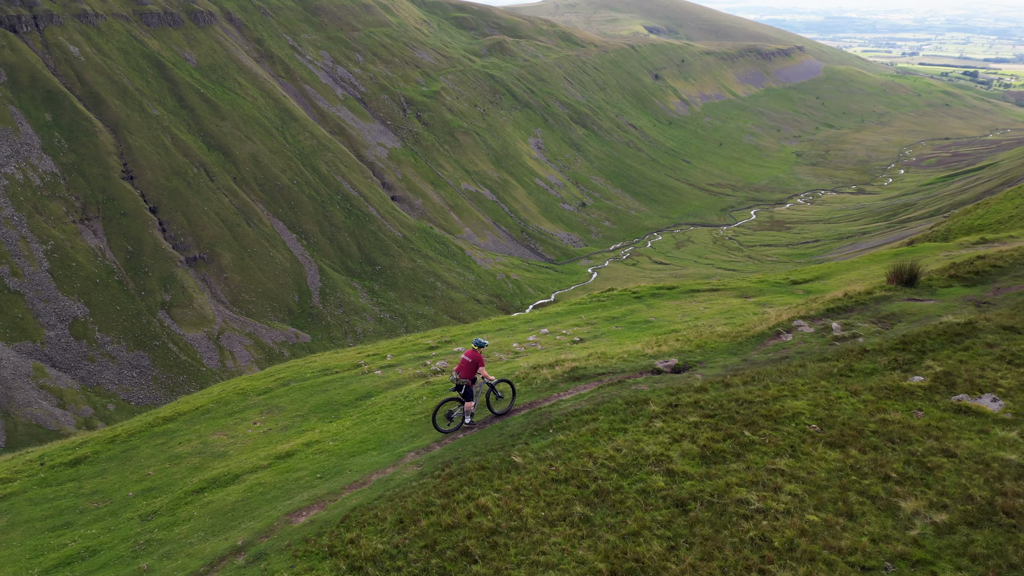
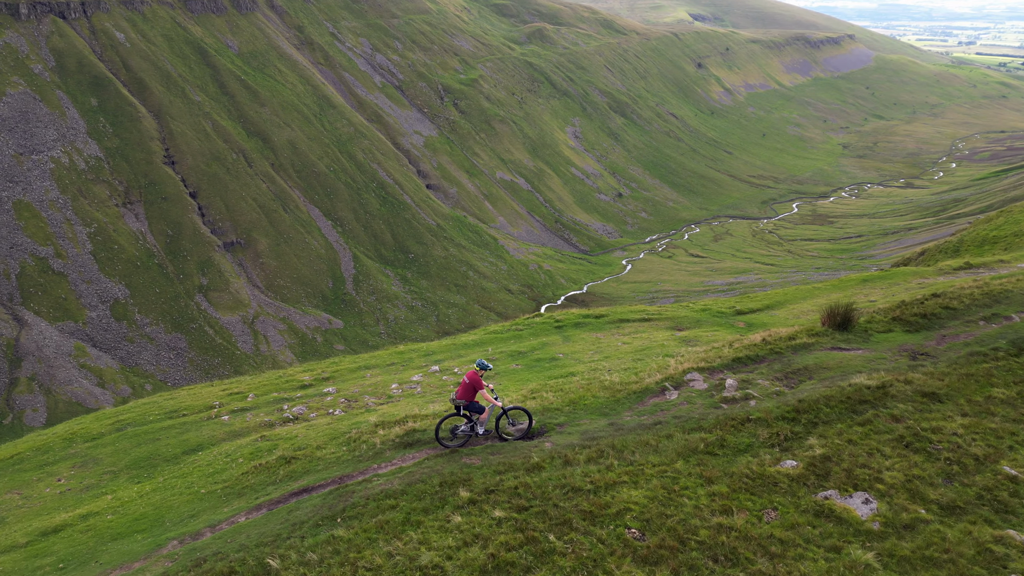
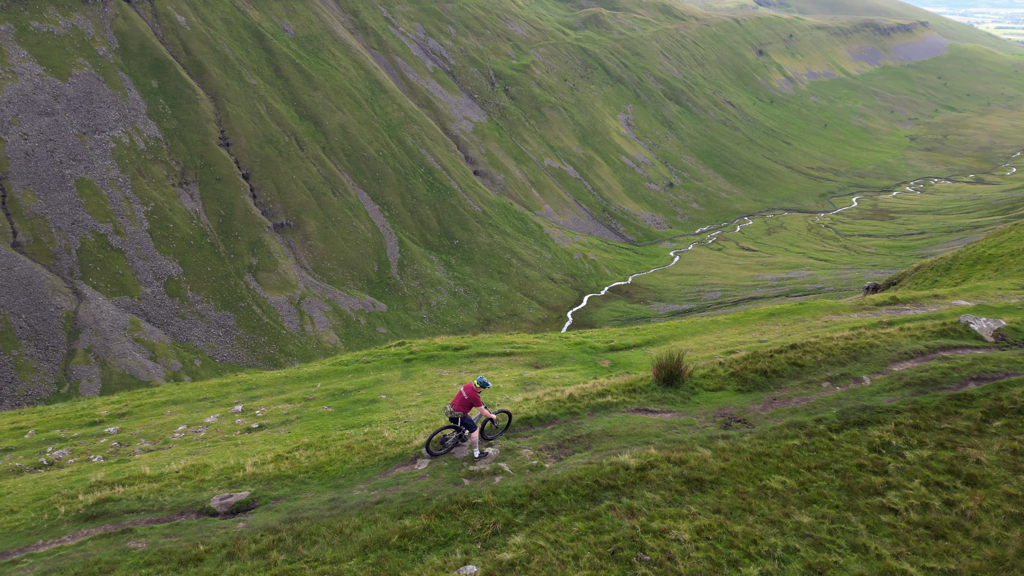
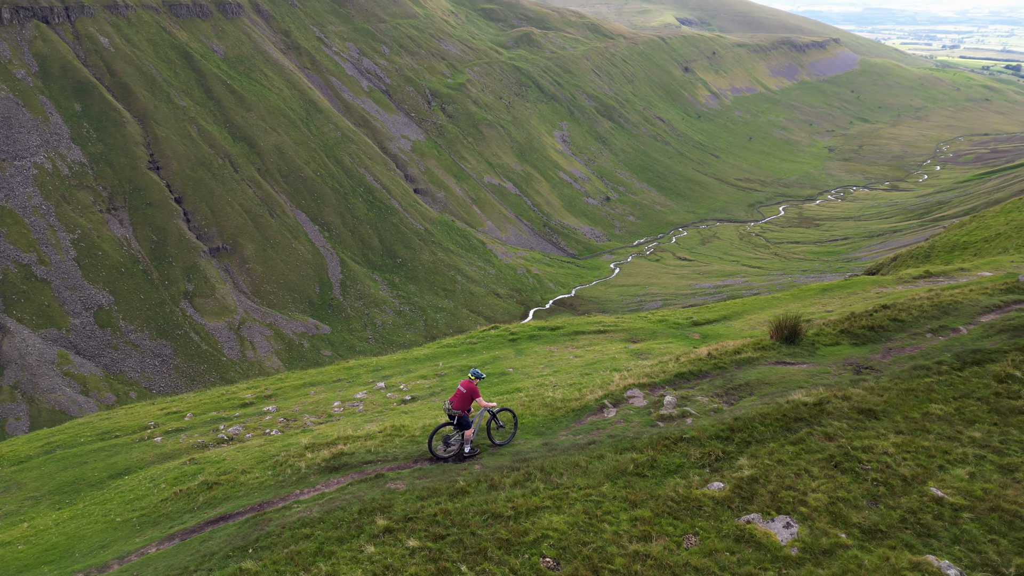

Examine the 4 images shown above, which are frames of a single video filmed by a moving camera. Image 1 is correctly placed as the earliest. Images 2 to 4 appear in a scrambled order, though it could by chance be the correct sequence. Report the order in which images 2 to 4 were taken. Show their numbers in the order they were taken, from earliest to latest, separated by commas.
2, 4, 3
